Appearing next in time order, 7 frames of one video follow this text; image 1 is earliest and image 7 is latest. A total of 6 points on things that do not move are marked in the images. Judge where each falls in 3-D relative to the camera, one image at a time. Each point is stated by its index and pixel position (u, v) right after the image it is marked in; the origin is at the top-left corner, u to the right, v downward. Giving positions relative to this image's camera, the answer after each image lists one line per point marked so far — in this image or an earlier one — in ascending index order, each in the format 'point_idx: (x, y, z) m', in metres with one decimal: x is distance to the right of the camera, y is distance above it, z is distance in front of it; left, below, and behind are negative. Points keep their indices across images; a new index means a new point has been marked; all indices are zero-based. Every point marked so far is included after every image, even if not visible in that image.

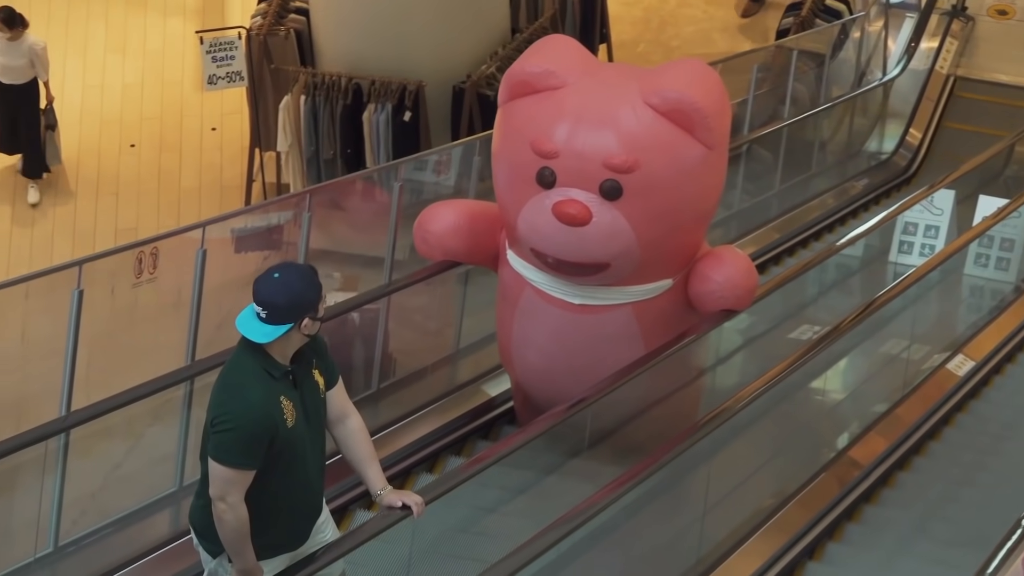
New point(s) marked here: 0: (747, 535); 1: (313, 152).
0: (+1.0, -0.9, +4.0) m
1: (-1.3, +0.8, +6.4) m
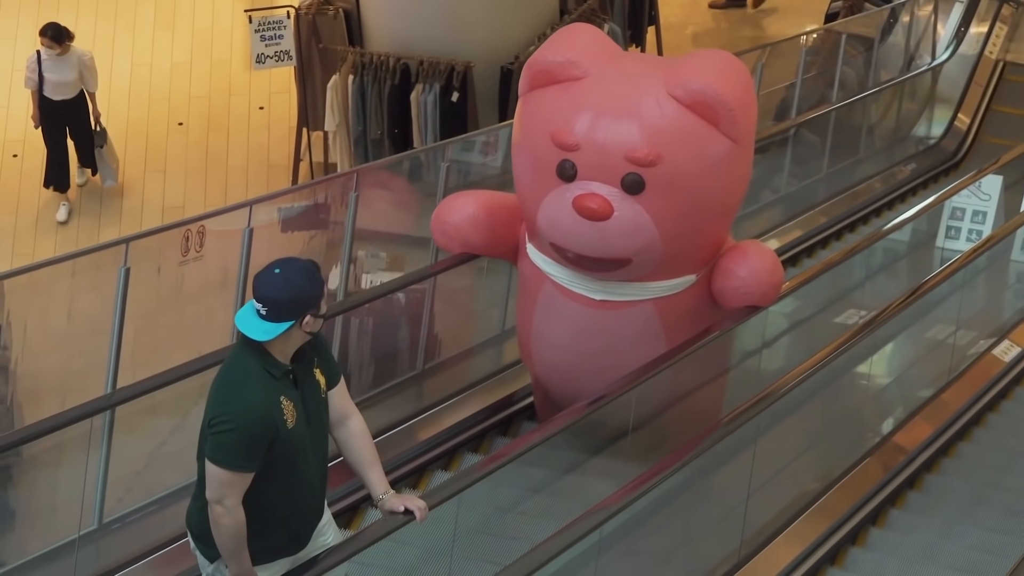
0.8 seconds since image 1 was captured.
0: (+1.1, -0.8, +4.0) m
1: (-1.0, +0.9, +6.4) m
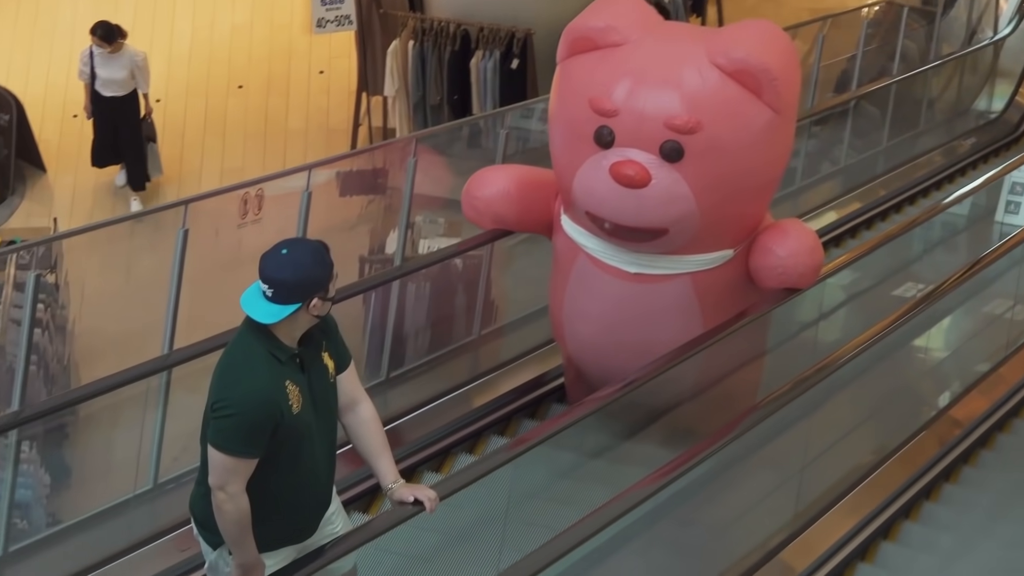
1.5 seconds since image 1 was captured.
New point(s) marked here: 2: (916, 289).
0: (+1.3, -0.8, +3.9) m
1: (-0.6, +1.2, +6.4) m
2: (+1.8, 0.0, +4.6) m
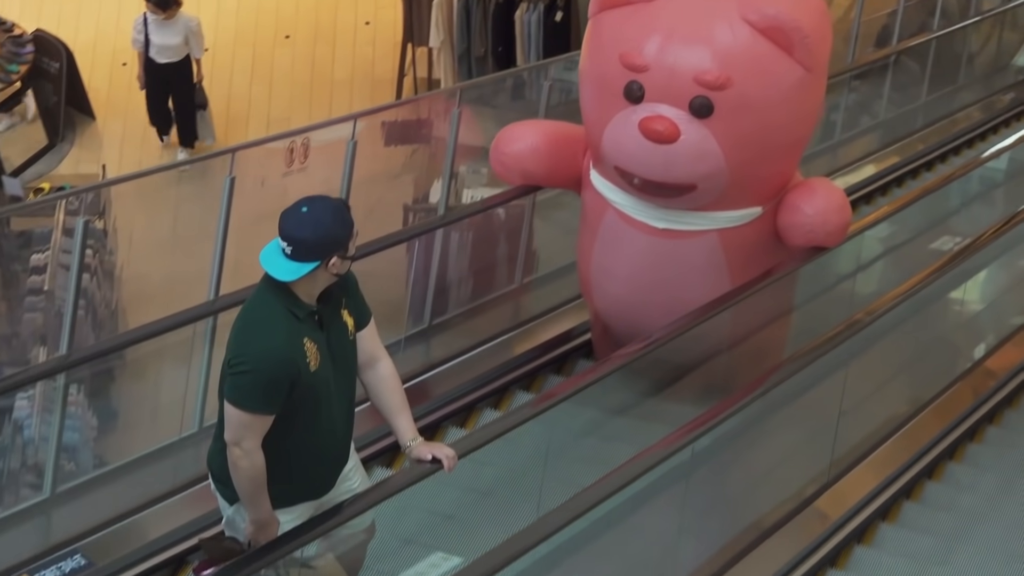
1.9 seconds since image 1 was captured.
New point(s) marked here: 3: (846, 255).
0: (+1.4, -0.6, +3.9) m
1: (-0.3, +1.5, +6.5) m
2: (+1.9, +0.2, +4.6) m
3: (+1.3, +0.1, +4.2) m
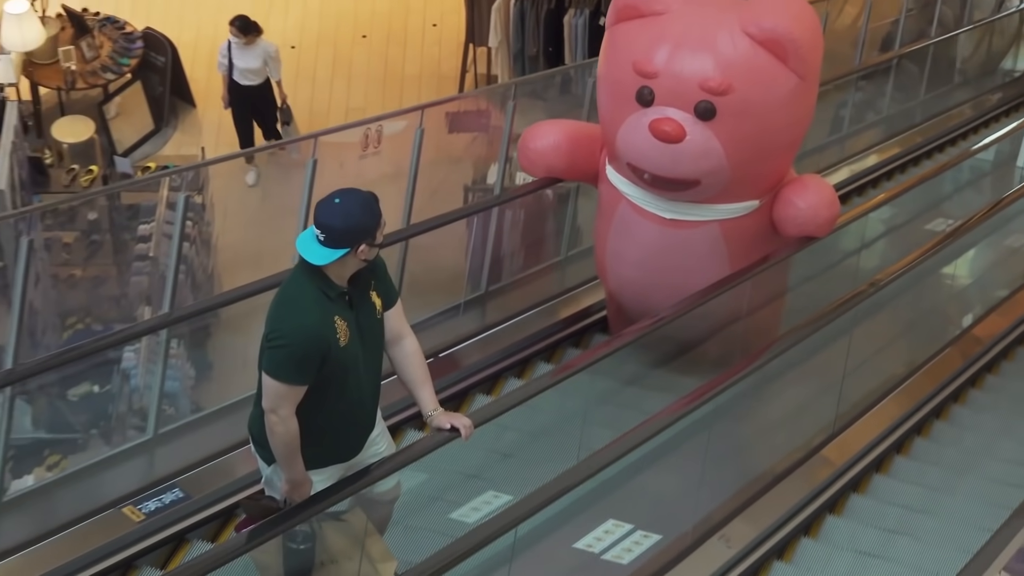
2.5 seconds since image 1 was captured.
0: (+1.5, -0.5, +4.4) m
1: (0.0, +1.6, +7.0) m
2: (+2.1, +0.3, +5.1) m
3: (+1.5, +0.2, +4.7) m
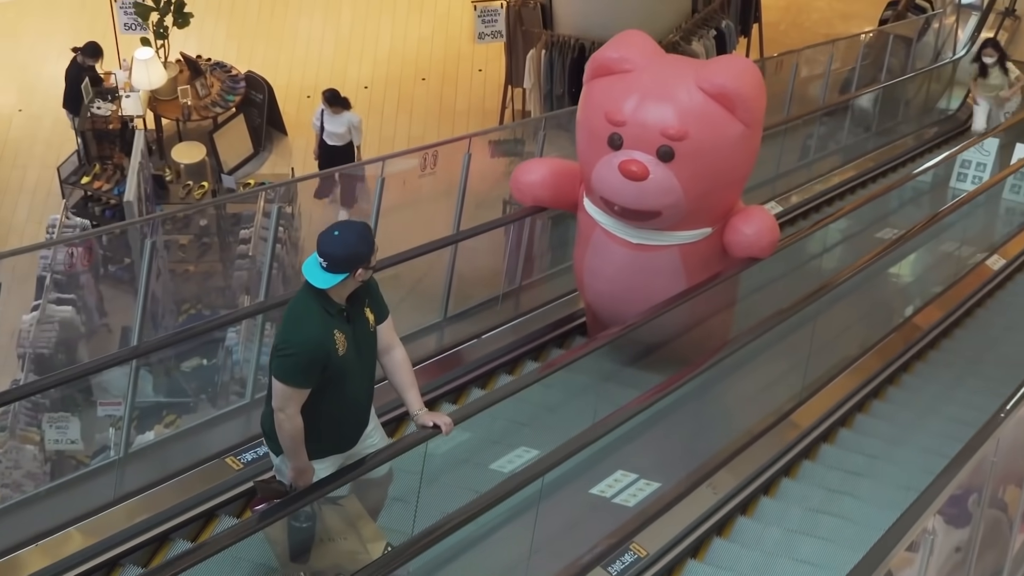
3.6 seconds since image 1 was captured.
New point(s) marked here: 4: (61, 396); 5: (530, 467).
0: (+1.7, -0.5, +5.5) m
1: (+0.2, +1.6, +8.1) m
2: (+2.3, +0.3, +6.1) m
3: (+1.7, +0.2, +5.7) m
4: (-2.1, -0.5, +4.9) m
5: (+0.1, -0.7, +4.0) m
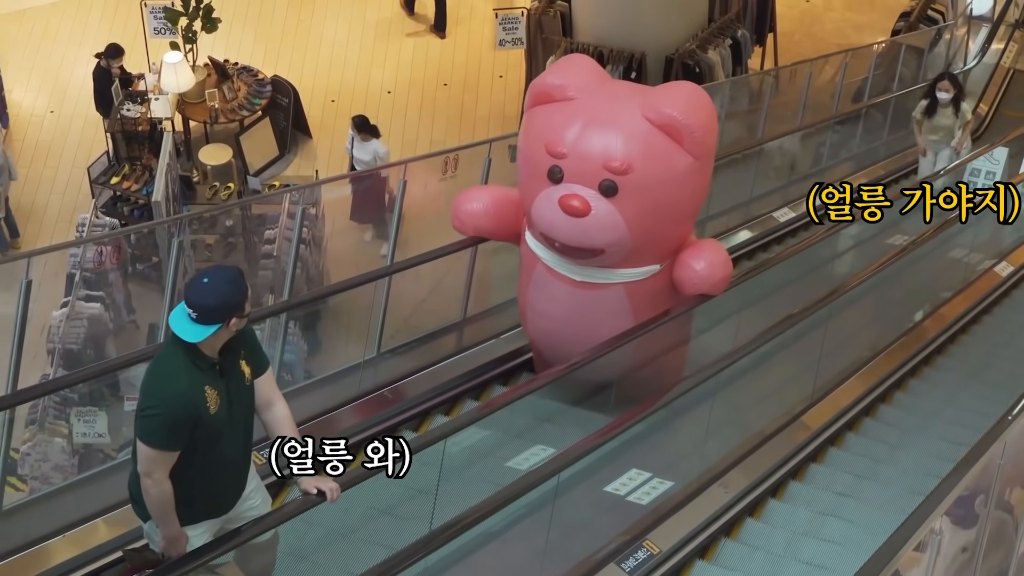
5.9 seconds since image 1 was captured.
0: (+1.8, -0.5, +5.6) m
1: (+0.3, +1.6, +8.2) m
2: (+2.4, +0.3, +6.2) m
3: (+1.8, +0.2, +5.8) m
4: (-2.1, -0.5, +5.1) m
5: (+0.2, -0.7, +4.1) m
